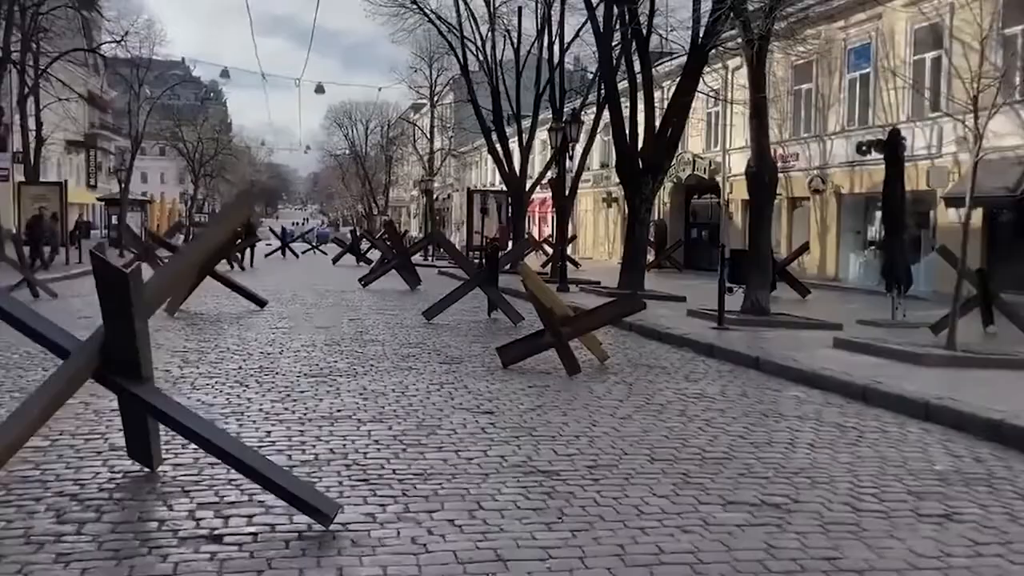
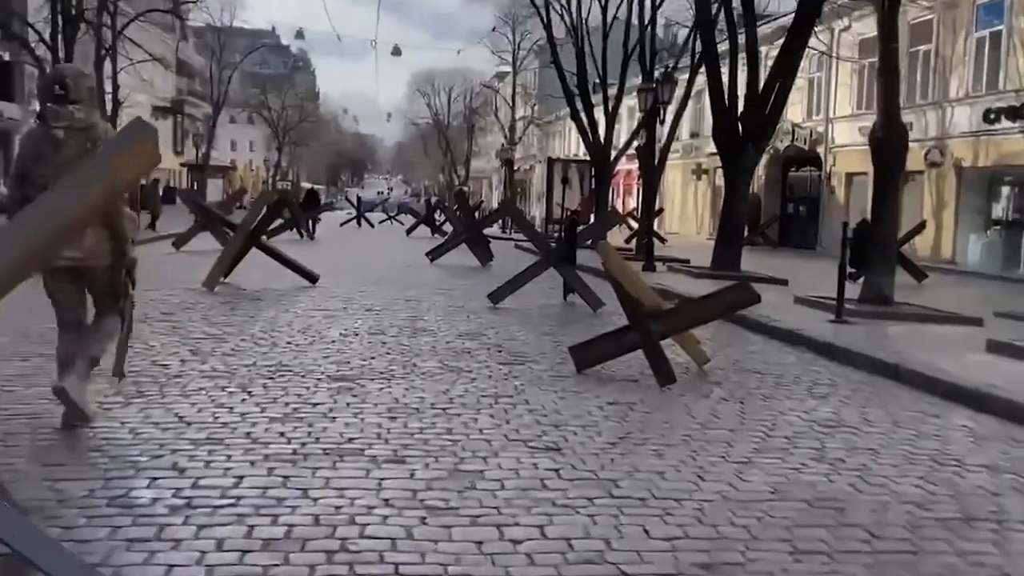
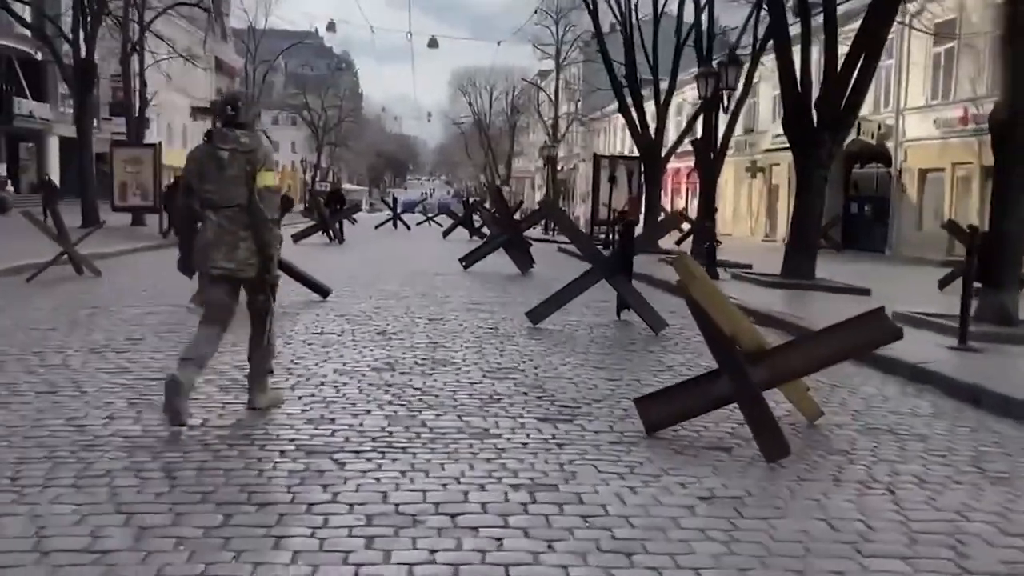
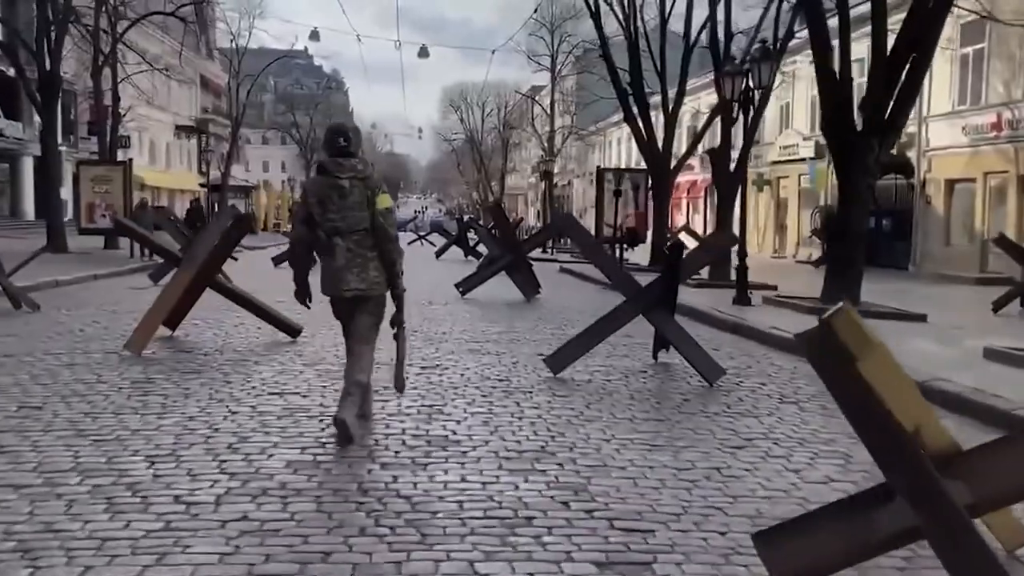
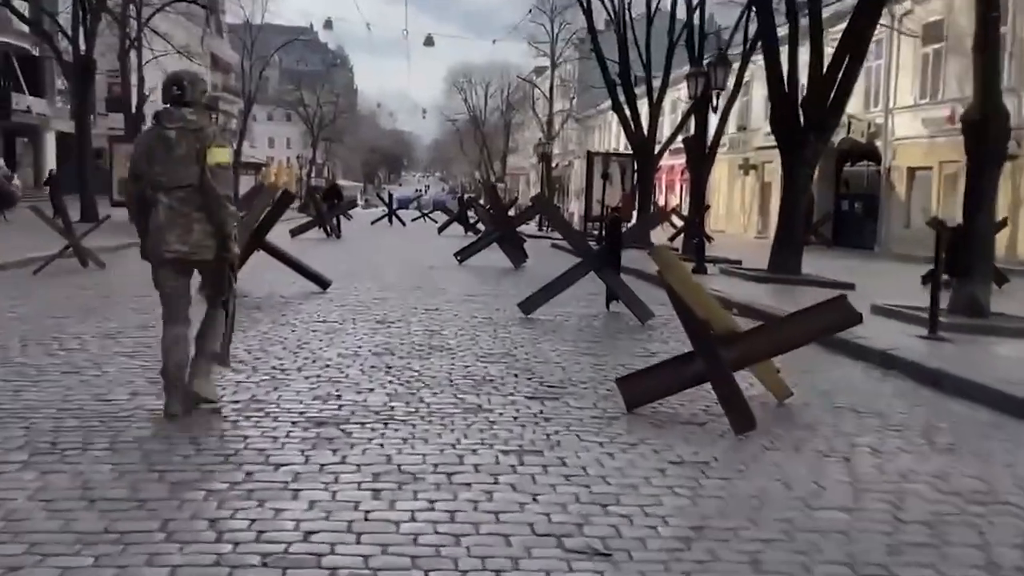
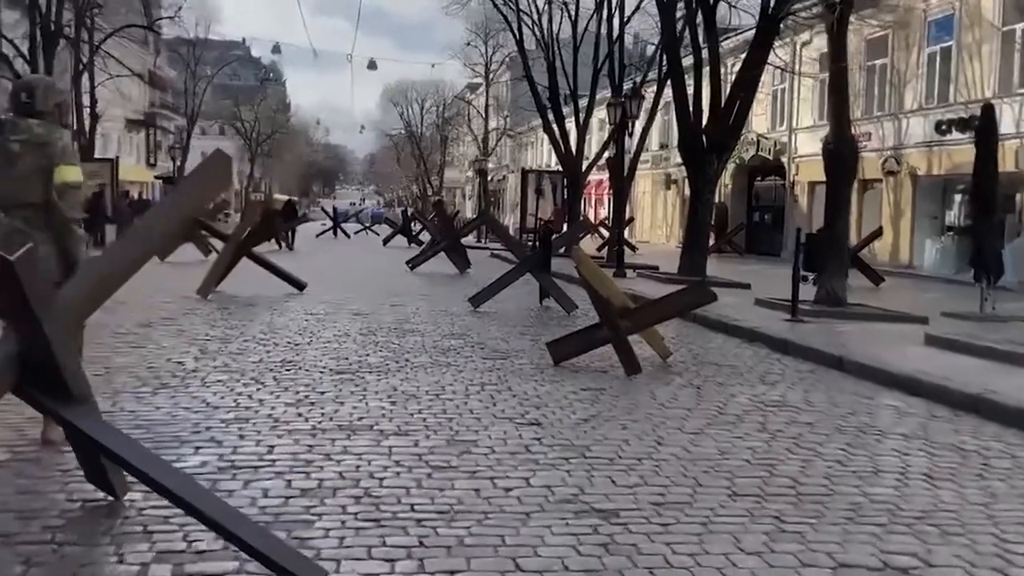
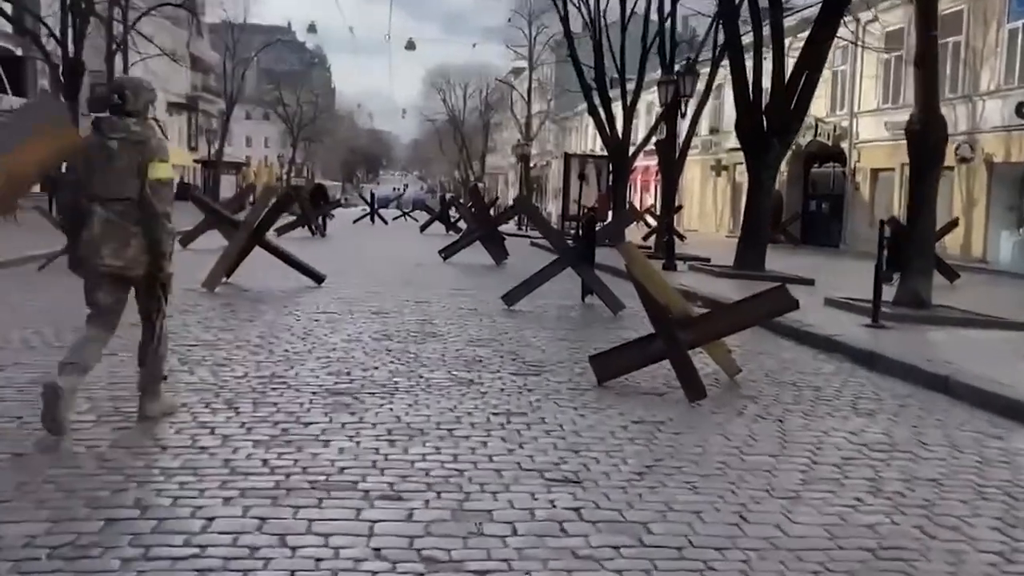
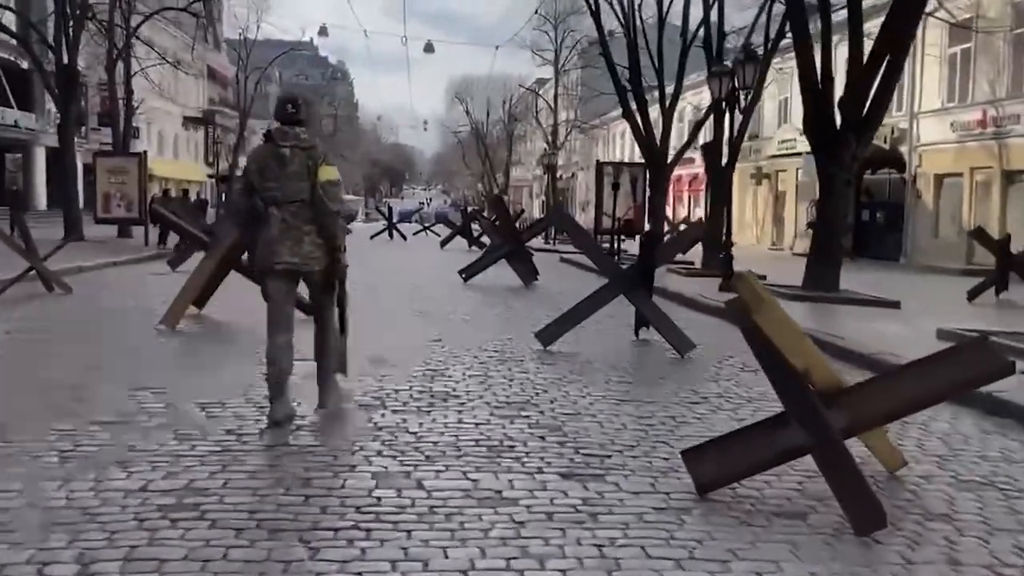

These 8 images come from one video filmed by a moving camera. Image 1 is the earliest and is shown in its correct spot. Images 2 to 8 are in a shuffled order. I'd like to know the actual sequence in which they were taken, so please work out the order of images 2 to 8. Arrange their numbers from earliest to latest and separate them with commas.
6, 2, 7, 5, 3, 8, 4
